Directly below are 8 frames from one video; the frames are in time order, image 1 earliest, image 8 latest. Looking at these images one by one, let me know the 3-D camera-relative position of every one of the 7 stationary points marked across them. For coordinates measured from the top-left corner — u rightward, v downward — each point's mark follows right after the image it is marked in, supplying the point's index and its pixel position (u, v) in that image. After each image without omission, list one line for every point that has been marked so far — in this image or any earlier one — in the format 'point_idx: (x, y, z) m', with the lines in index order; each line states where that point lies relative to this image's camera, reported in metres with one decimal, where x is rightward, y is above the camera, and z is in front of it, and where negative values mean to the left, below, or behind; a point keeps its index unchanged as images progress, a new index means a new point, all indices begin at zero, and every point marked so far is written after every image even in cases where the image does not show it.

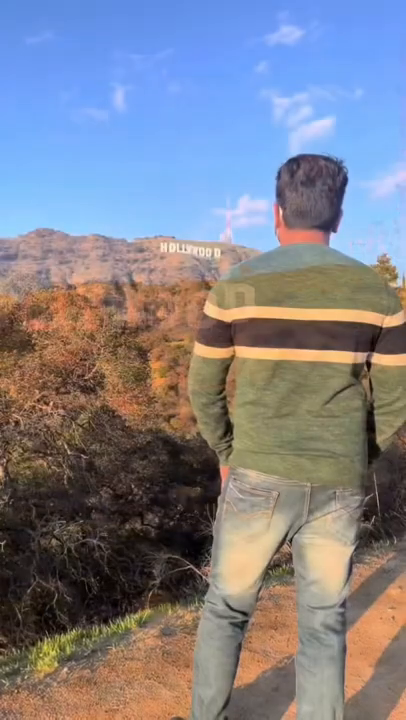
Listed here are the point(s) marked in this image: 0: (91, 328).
0: (-2.5, +0.7, +12.6) m
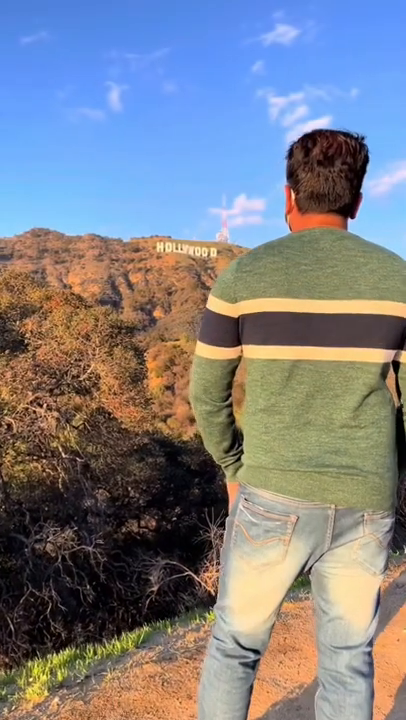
0: (-2.6, +0.6, +12.3) m
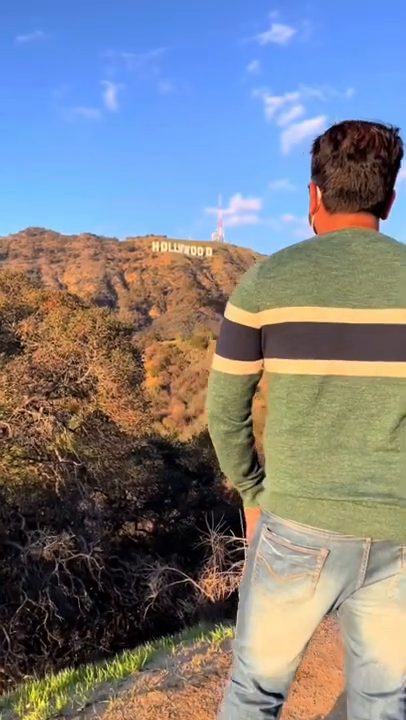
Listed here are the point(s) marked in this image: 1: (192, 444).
0: (-2.6, +0.6, +12.1) m
1: (-0.4, -2.7, +17.2) m
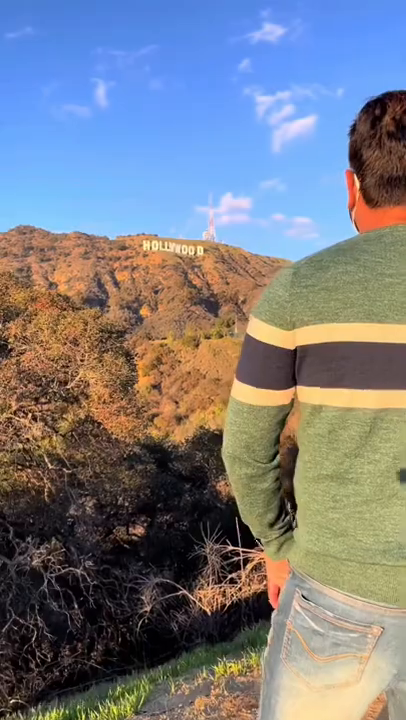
0: (-2.7, +0.6, +11.7) m
1: (-0.6, -2.7, +16.9) m
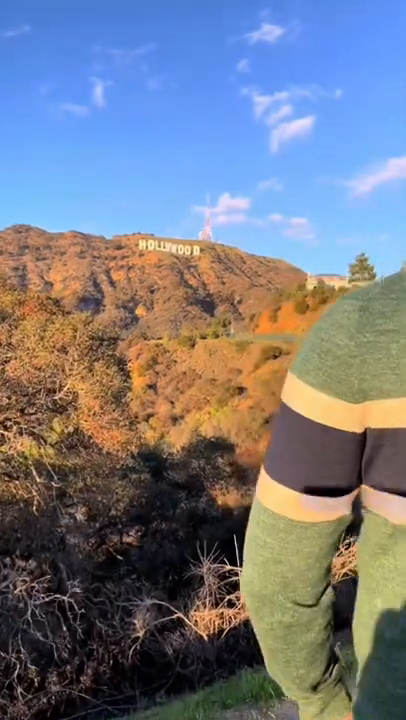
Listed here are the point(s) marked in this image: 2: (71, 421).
0: (-2.8, +0.4, +11.2) m
1: (-0.7, -2.8, +16.4) m
2: (-2.3, -1.1, +9.9) m
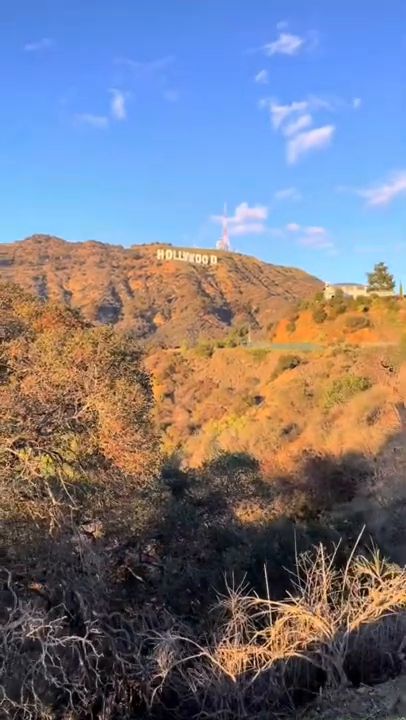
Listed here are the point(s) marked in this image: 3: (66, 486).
0: (-2.3, +0.2, +10.7) m
1: (-0.1, -3.2, +15.8) m
2: (-1.9, -1.4, +9.4) m
3: (-2.2, -2.1, +8.9) m
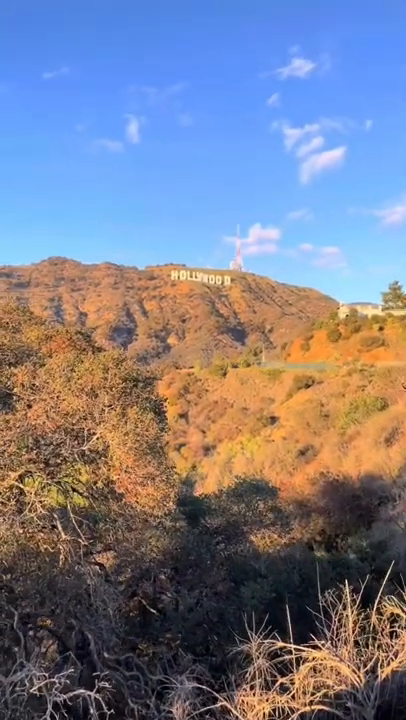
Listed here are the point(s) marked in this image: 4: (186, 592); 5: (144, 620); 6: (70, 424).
0: (-2.0, -0.3, +10.3) m
1: (+0.4, -3.8, +15.2) m
2: (-1.6, -1.8, +9.0) m
3: (-1.9, -2.4, +8.5) m
4: (-0.3, -4.4, +10.5) m
5: (-1.1, -4.7, +10.1) m
6: (-2.0, -0.9, +8.8) m
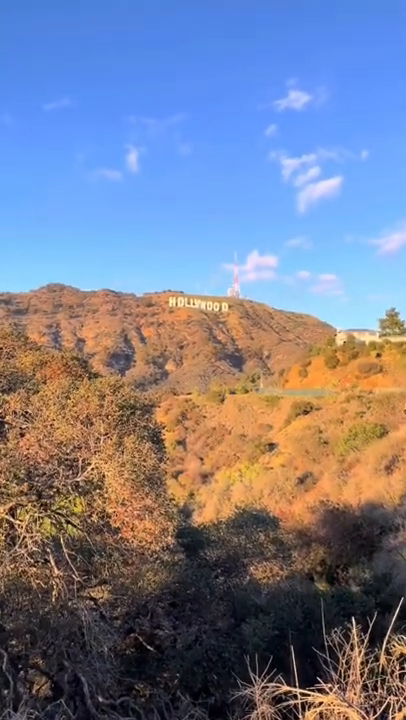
0: (-2.0, -0.7, +10.0) m
1: (+0.4, -4.5, +14.8) m
2: (-1.6, -2.2, +8.6) m
3: (-1.9, -2.8, +8.1) m
4: (-0.3, -4.9, +10.0) m
5: (-1.1, -5.2, +9.6) m
6: (-2.1, -1.3, +8.5) m
